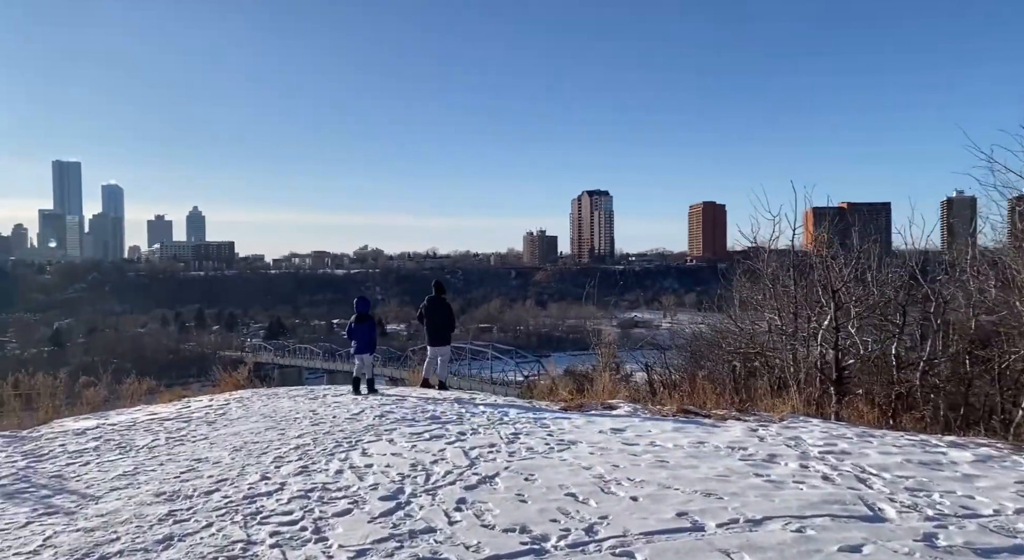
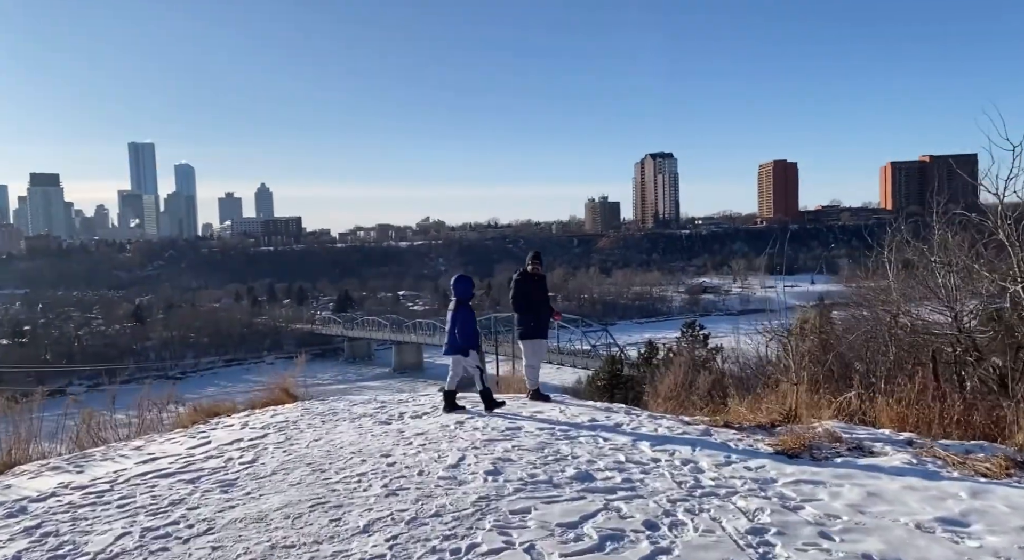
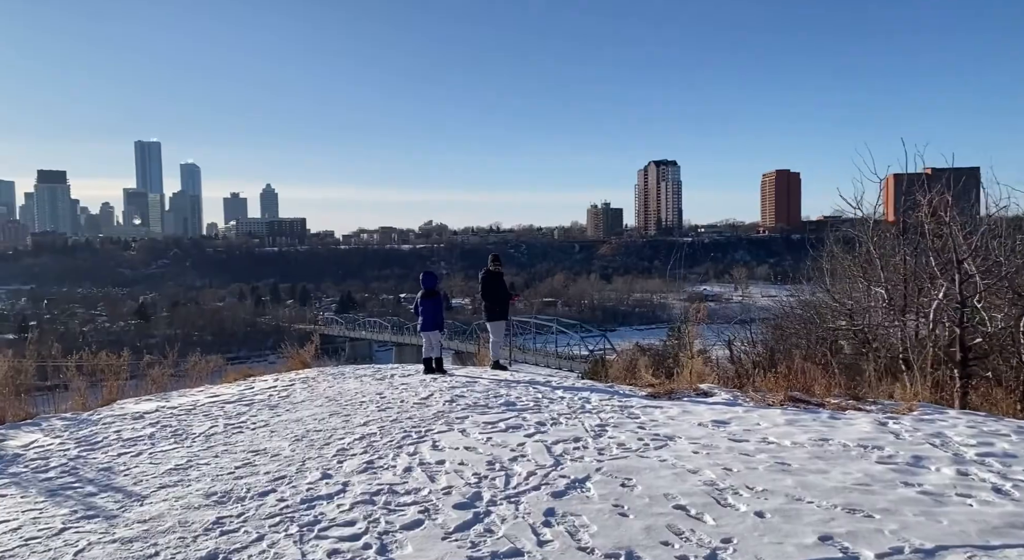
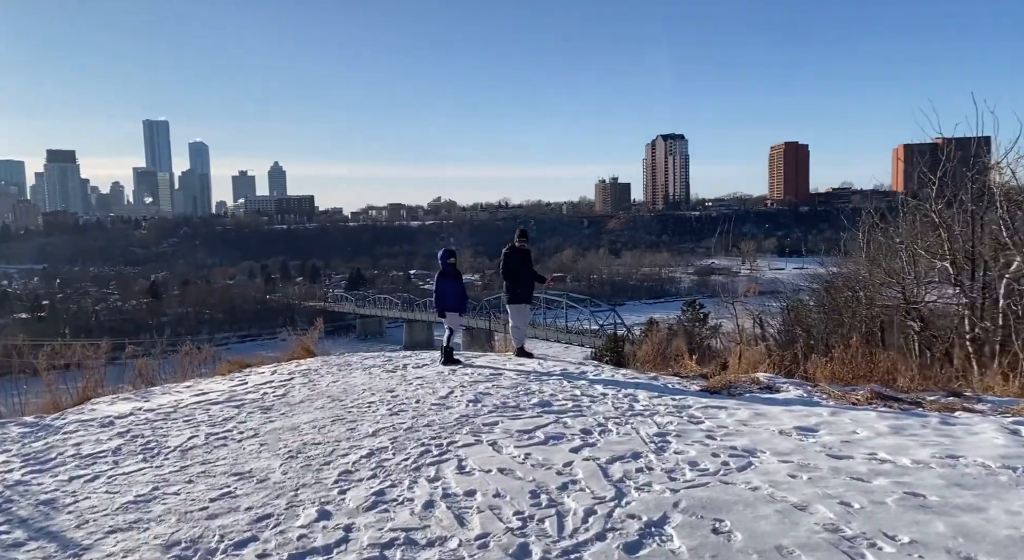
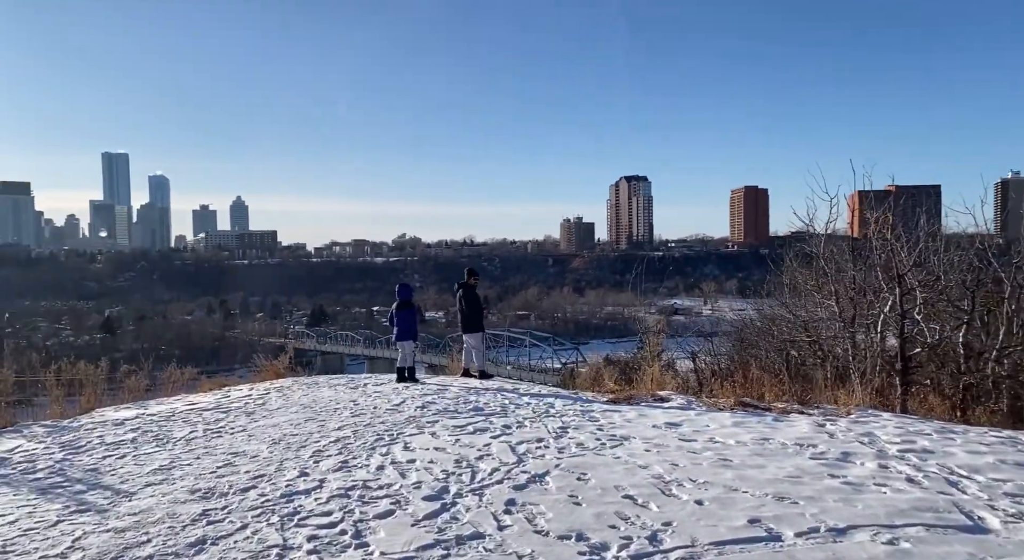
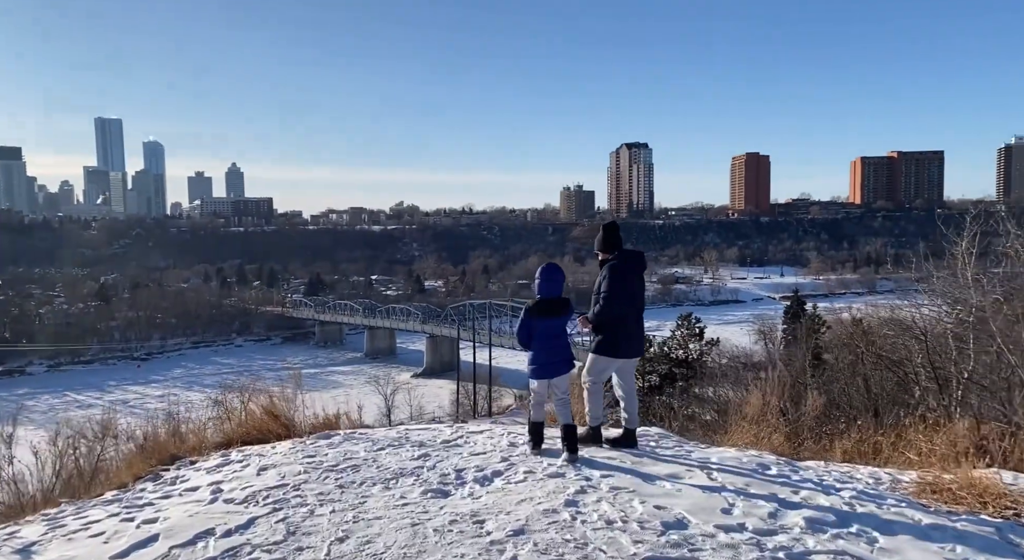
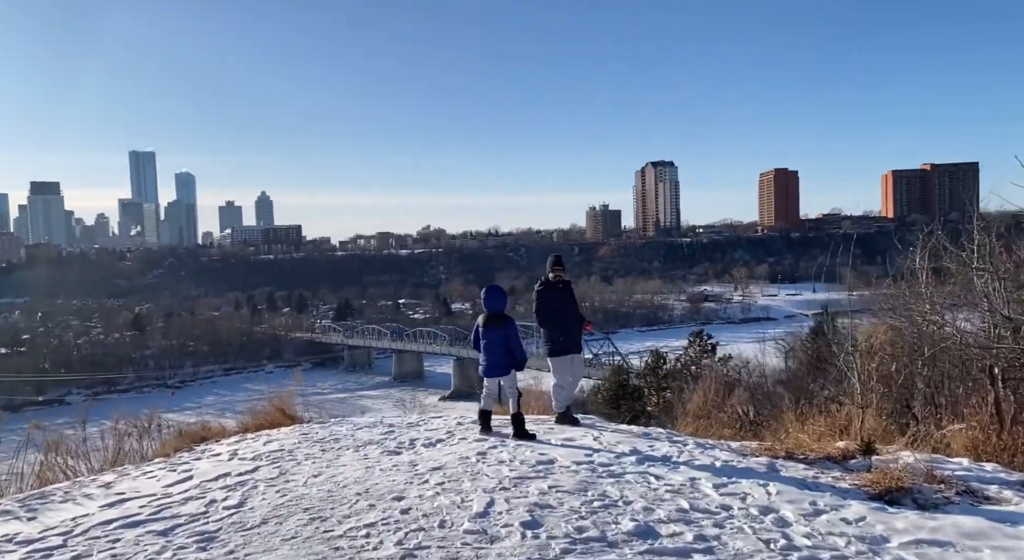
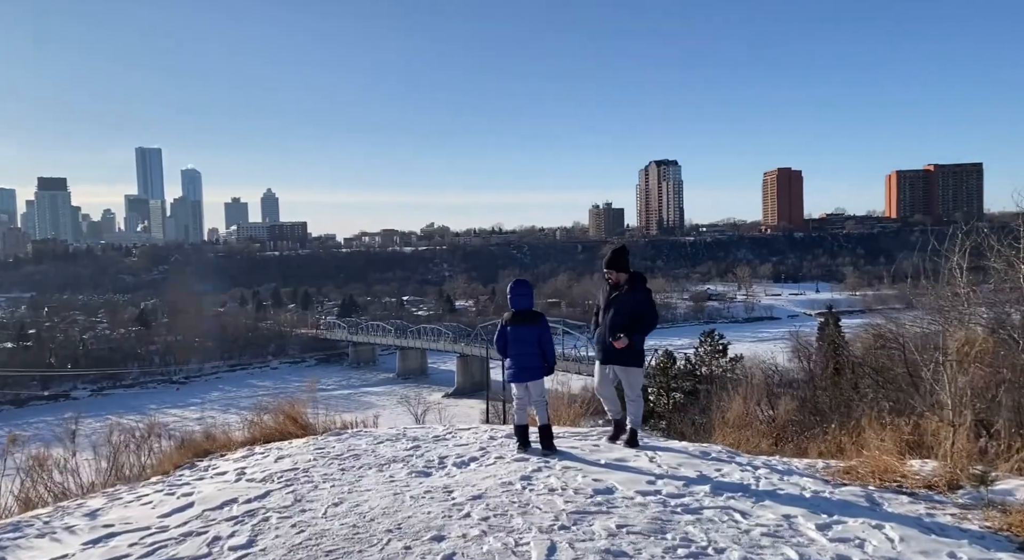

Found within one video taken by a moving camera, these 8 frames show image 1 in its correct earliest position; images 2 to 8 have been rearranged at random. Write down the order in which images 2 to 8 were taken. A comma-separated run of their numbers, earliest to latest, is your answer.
5, 3, 4, 2, 7, 8, 6
